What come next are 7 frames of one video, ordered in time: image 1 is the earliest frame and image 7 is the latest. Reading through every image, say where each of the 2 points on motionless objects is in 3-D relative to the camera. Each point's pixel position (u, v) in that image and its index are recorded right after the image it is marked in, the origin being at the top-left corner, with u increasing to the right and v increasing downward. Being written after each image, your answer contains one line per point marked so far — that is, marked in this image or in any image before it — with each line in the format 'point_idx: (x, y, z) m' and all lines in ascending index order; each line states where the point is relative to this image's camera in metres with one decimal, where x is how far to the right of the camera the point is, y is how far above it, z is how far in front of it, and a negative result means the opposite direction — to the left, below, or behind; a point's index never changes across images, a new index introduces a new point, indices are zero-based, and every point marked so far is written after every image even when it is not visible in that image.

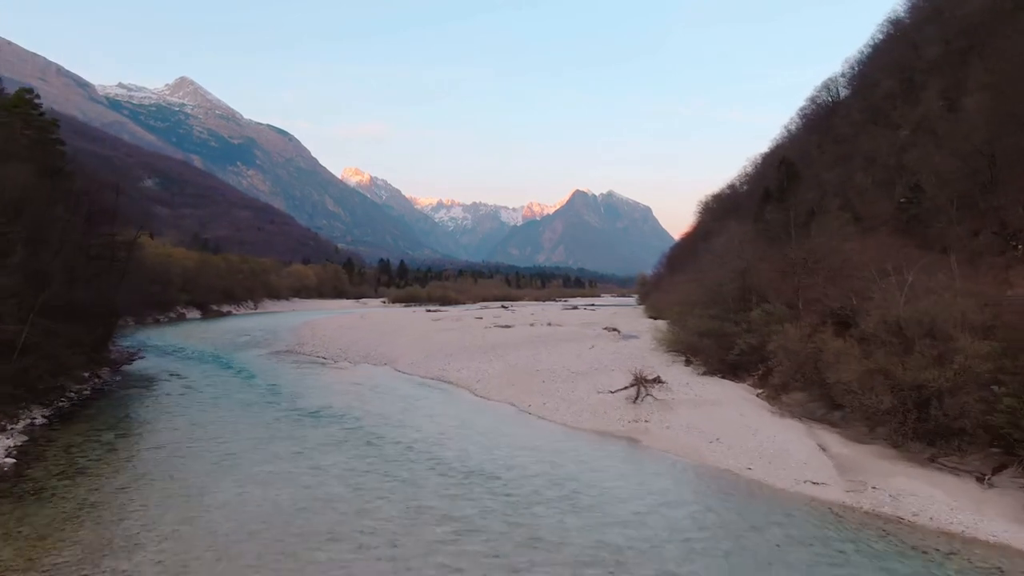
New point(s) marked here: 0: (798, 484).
0: (+4.0, -2.8, +12.1) m
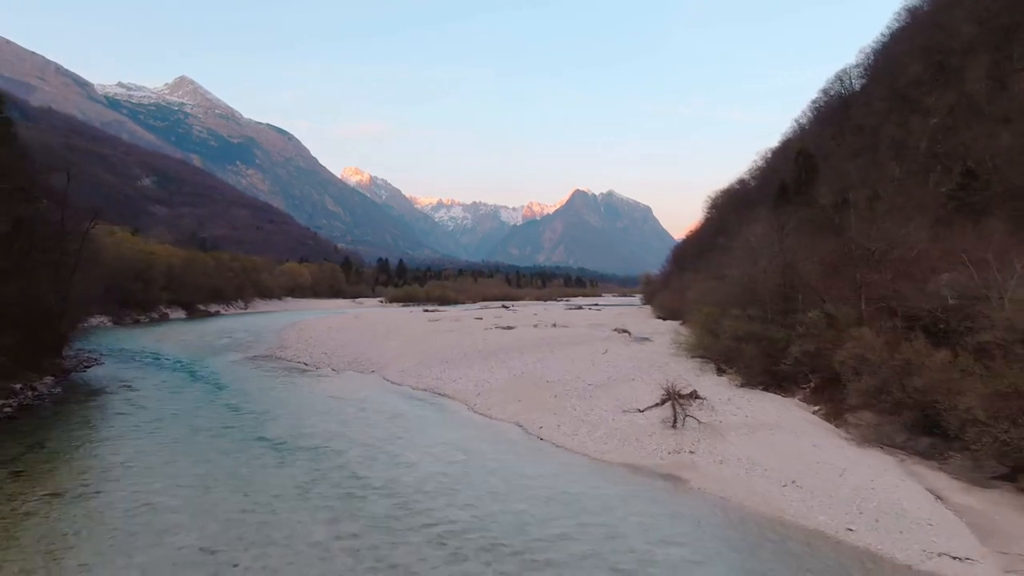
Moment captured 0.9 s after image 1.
0: (+4.2, -2.7, +8.6) m
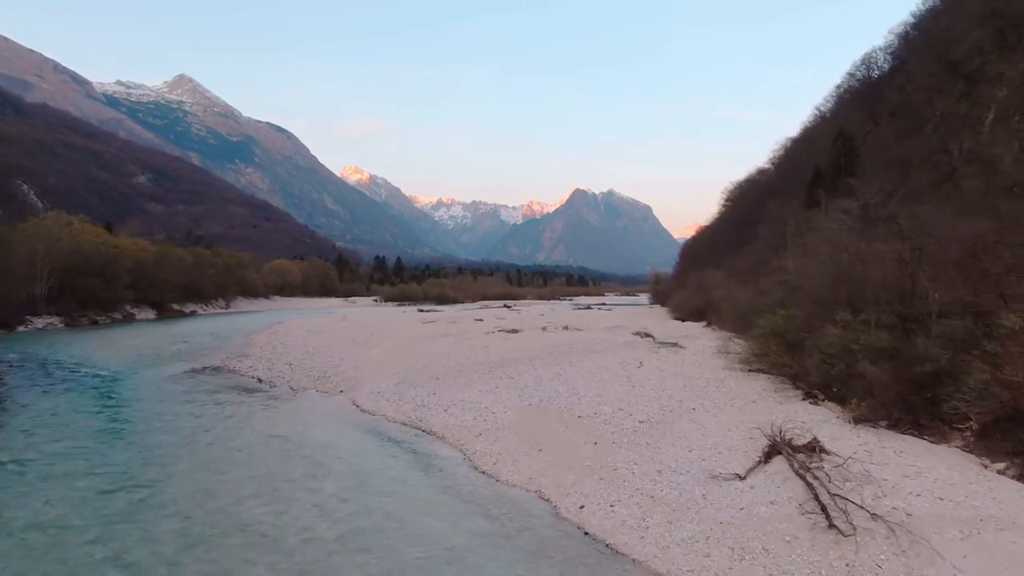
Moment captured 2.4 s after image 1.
0: (+4.4, -2.6, +2.3) m
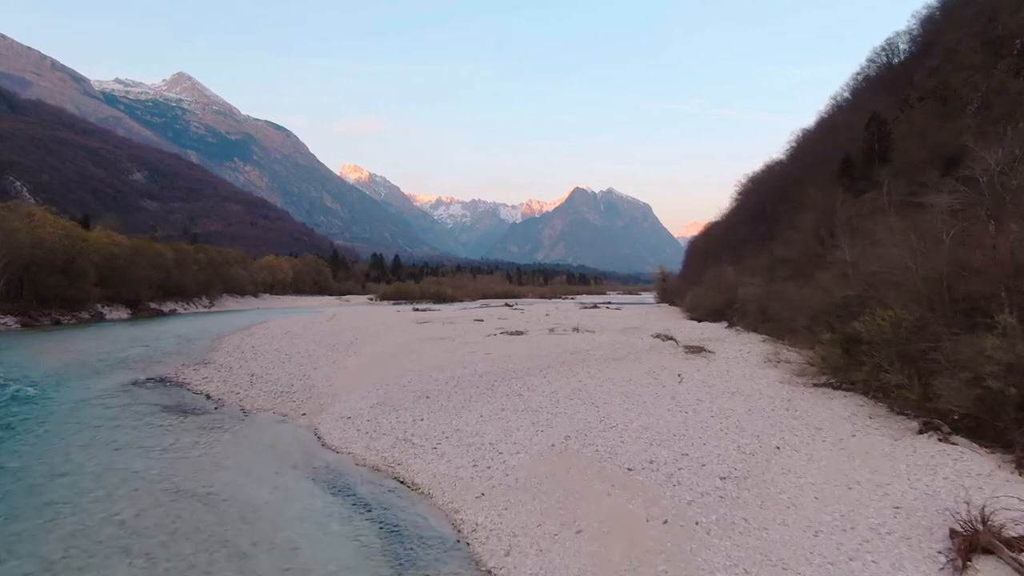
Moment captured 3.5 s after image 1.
0: (+4.7, -2.5, -2.2) m
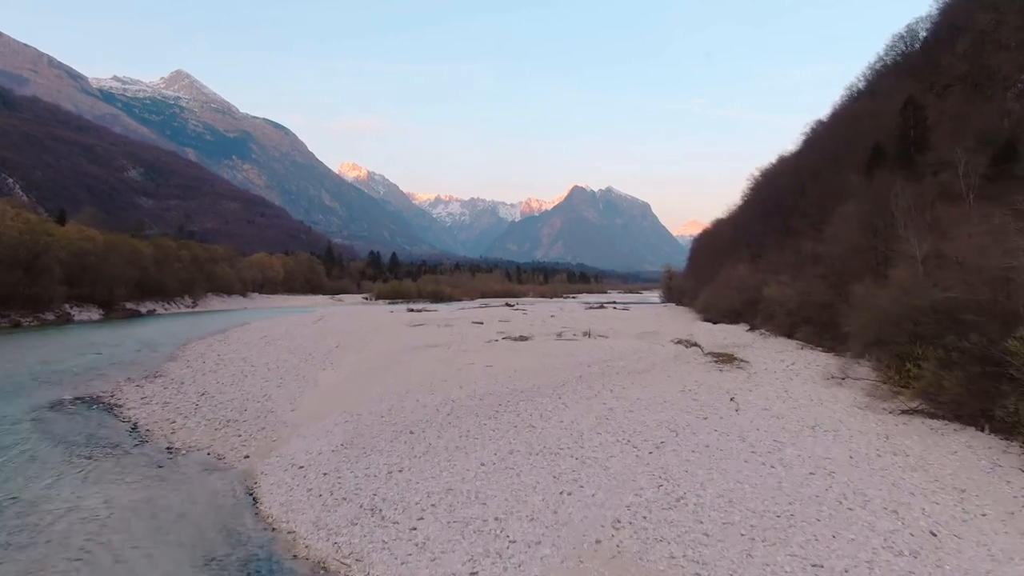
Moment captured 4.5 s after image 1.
0: (+4.8, -2.6, -6.2) m
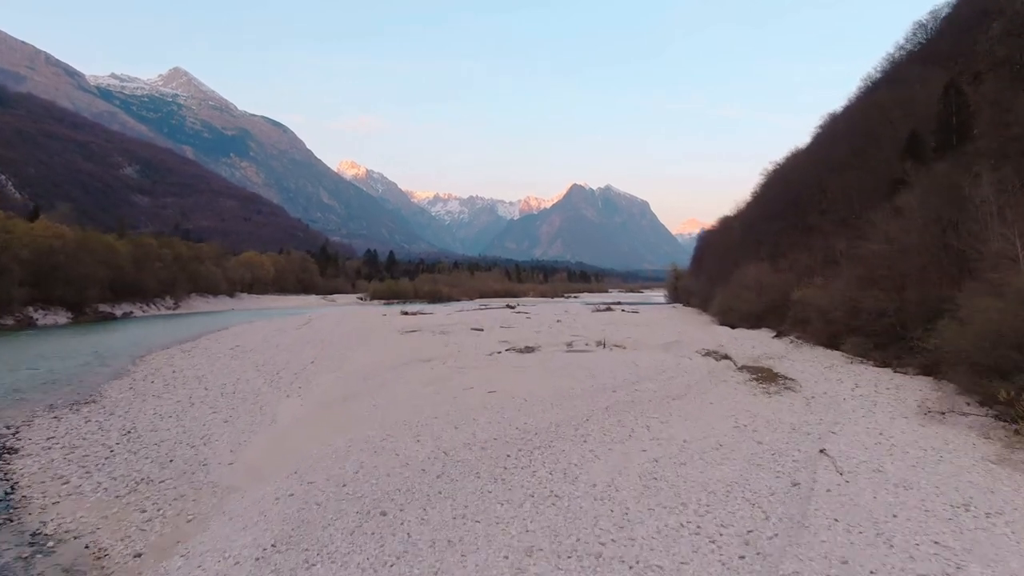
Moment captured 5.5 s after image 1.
0: (+5.0, -2.8, -10.1) m
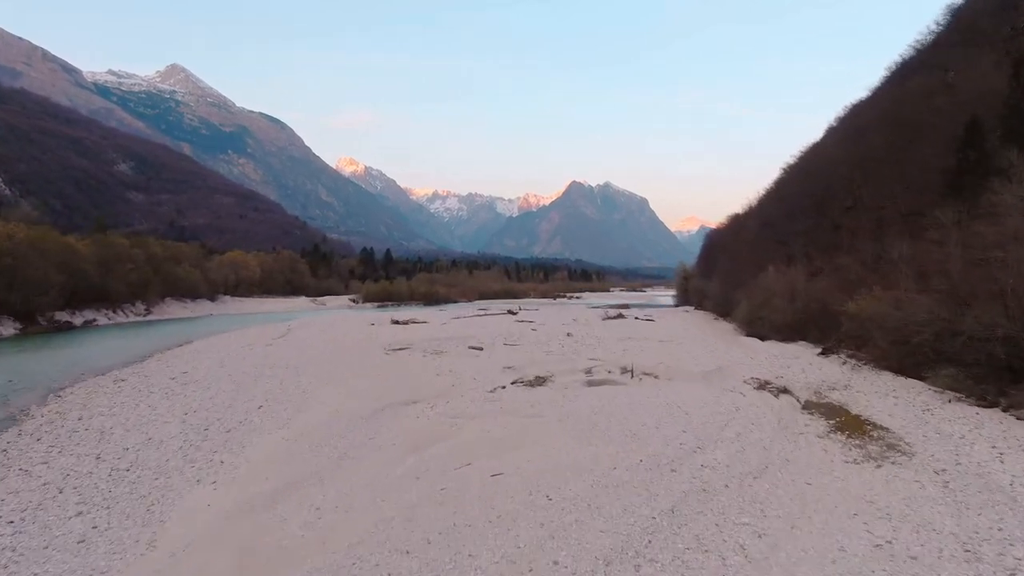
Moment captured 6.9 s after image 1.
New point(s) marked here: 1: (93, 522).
0: (+5.3, -3.4, -15.6) m
1: (-5.1, -2.8, +10.4) m
